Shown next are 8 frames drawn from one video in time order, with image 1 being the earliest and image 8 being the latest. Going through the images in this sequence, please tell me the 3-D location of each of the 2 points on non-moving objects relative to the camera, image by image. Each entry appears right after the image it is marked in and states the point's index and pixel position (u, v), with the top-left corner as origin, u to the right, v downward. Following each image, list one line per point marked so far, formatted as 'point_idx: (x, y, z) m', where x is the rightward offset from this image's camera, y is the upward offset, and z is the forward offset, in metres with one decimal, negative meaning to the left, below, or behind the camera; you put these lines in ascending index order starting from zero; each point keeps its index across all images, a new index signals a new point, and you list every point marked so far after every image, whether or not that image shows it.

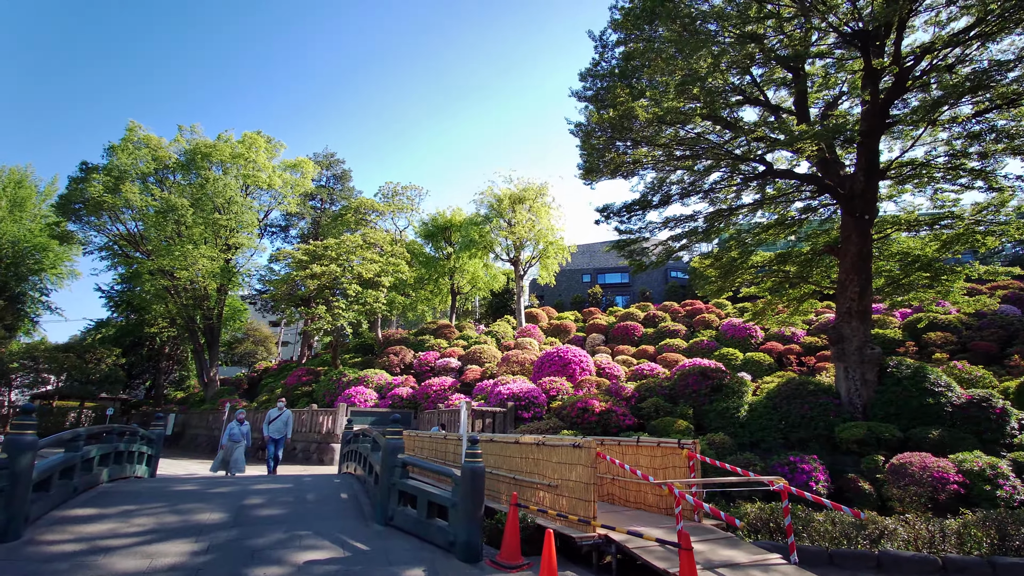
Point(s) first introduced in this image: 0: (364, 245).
0: (-5.3, +1.7, +18.2) m
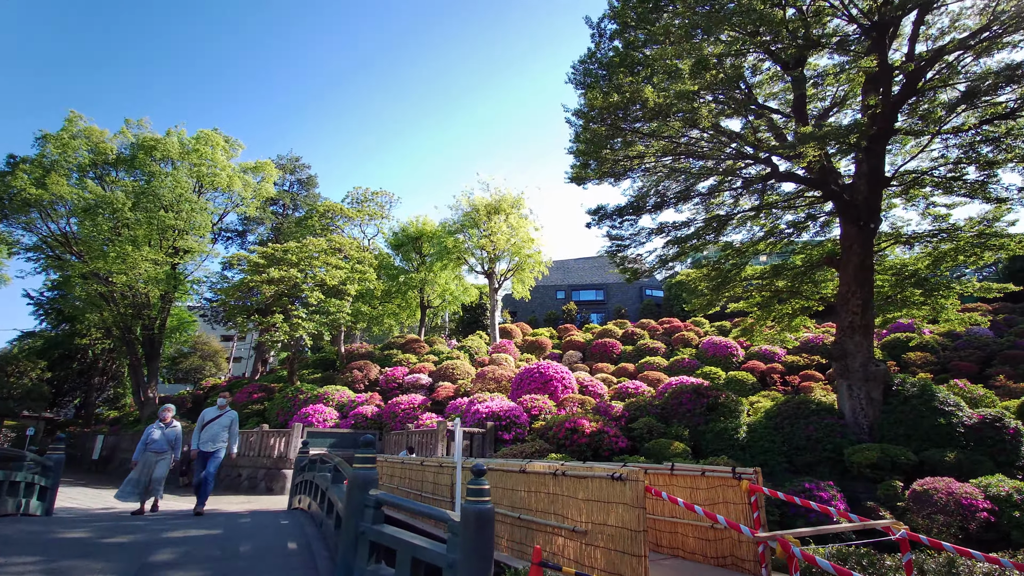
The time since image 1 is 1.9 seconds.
0: (-6.1, +1.3, +16.9) m
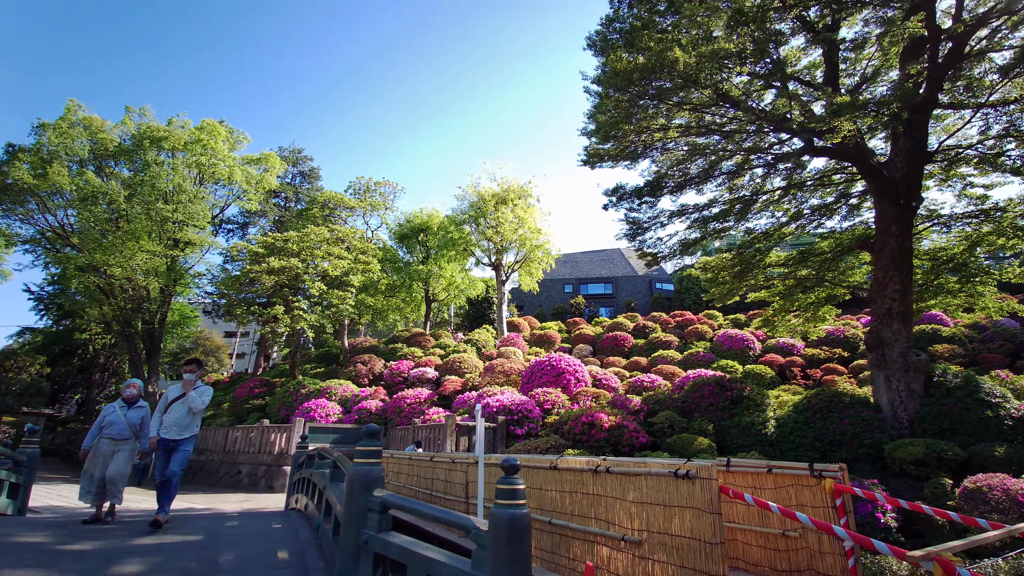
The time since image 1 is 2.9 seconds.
0: (-5.9, +1.6, +16.5) m
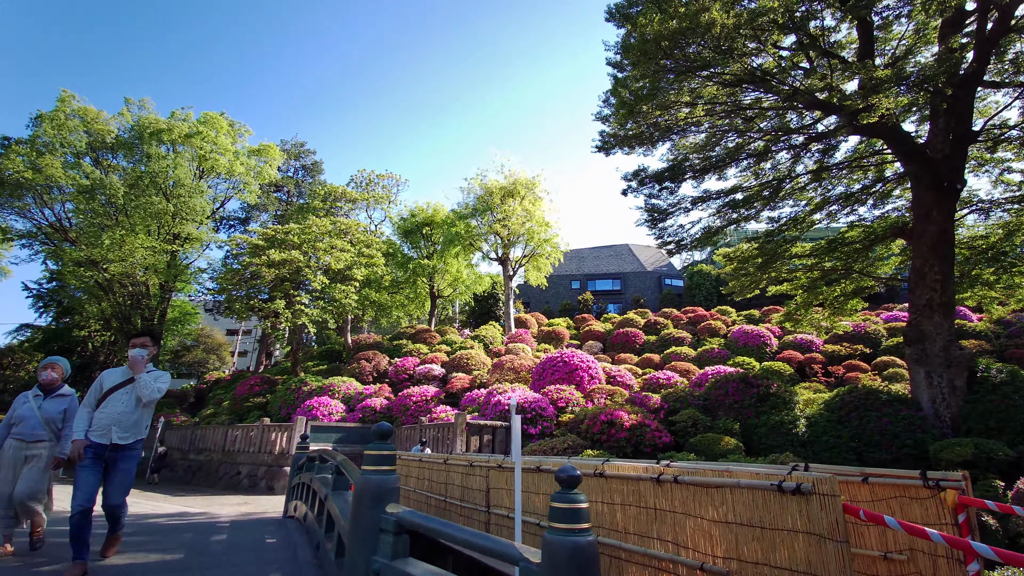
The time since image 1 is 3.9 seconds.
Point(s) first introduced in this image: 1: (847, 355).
0: (-5.6, +1.7, +16.0) m
1: (+8.7, -1.7, +13.3) m
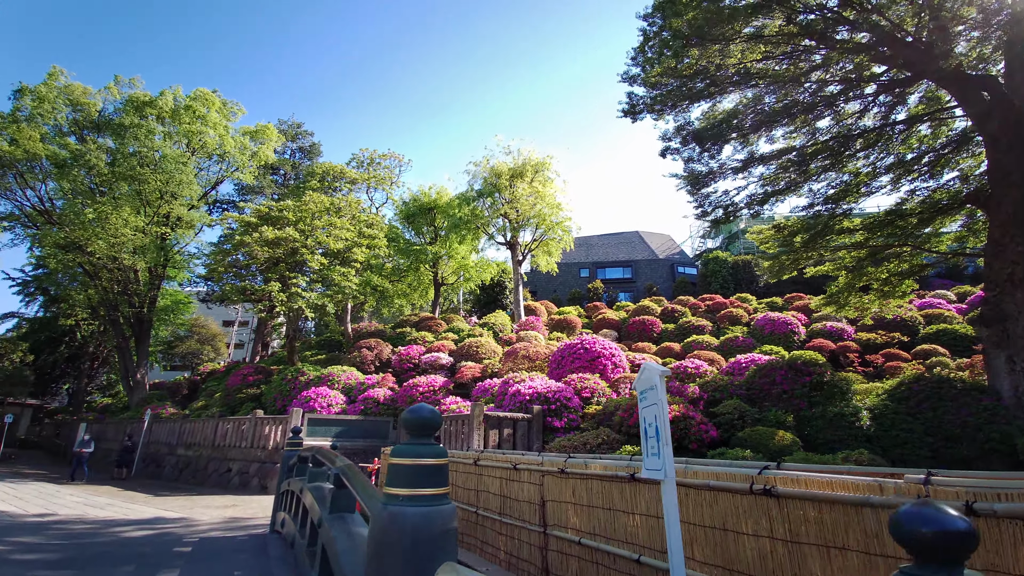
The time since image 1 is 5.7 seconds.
0: (-5.3, +2.2, +15.0) m
1: (+9.0, -1.3, +12.4) m
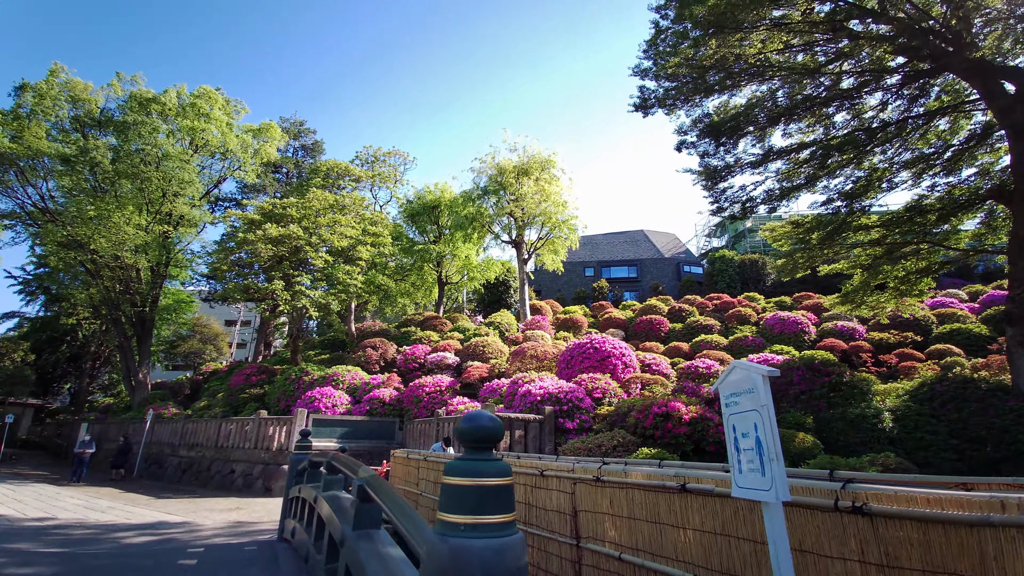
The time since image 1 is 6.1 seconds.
0: (-5.2, +2.2, +14.9) m
1: (+9.2, -1.3, +12.2) m
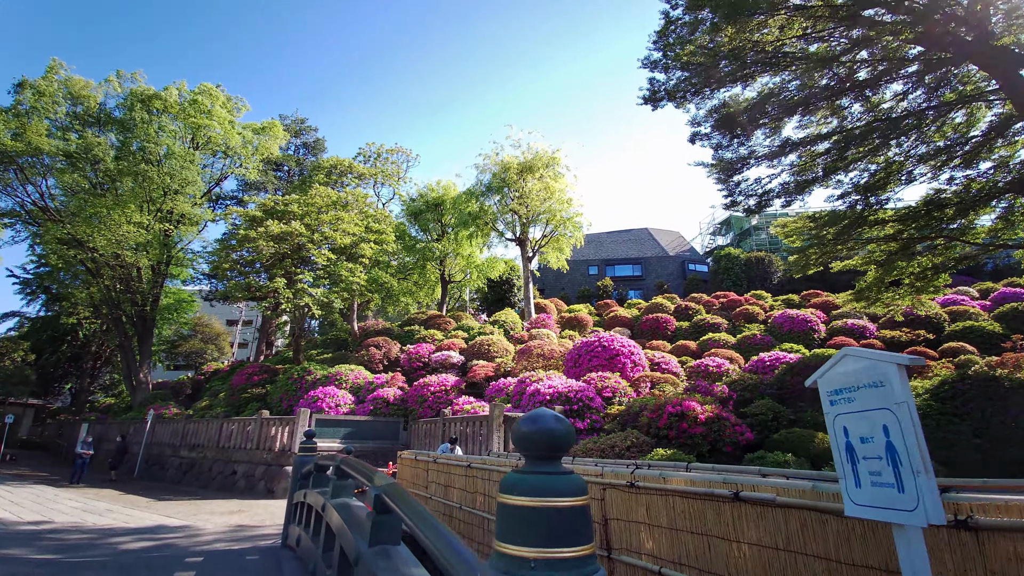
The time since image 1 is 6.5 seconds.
0: (-5.0, +2.3, +14.7) m
1: (+9.3, -1.2, +12.0) m
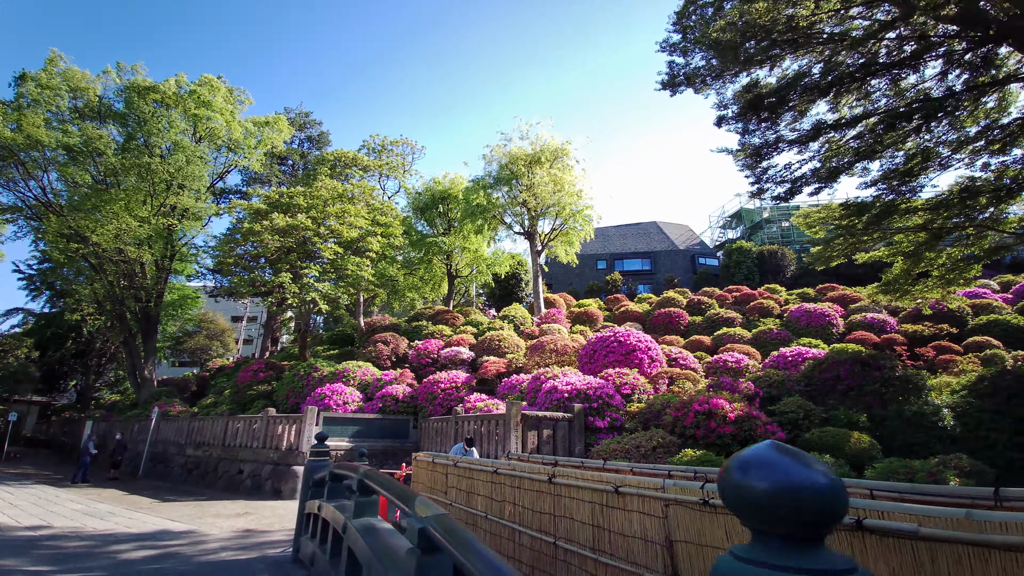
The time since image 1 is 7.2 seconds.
0: (-4.8, +2.4, +14.4) m
1: (+9.6, -1.1, +11.6) m
